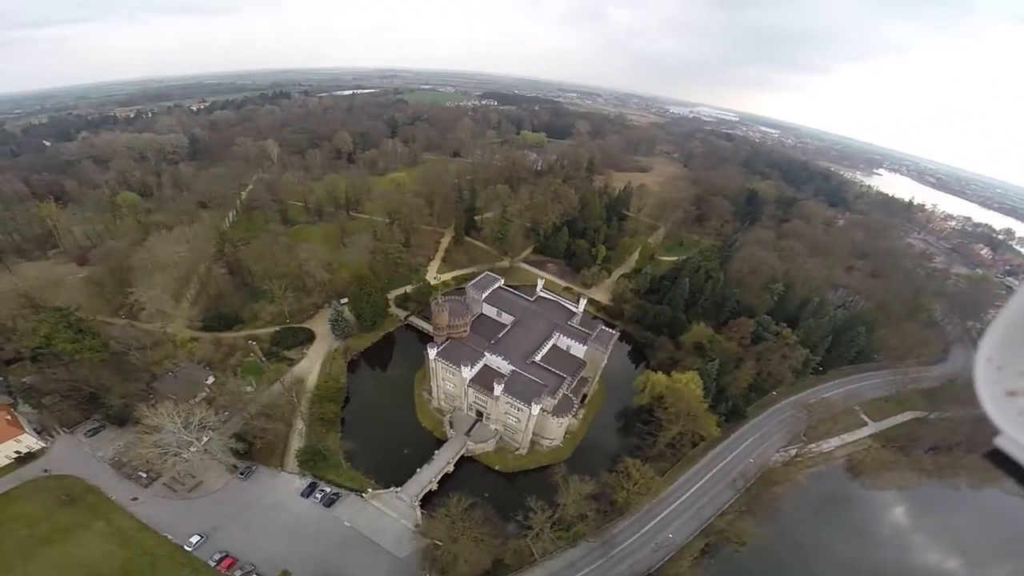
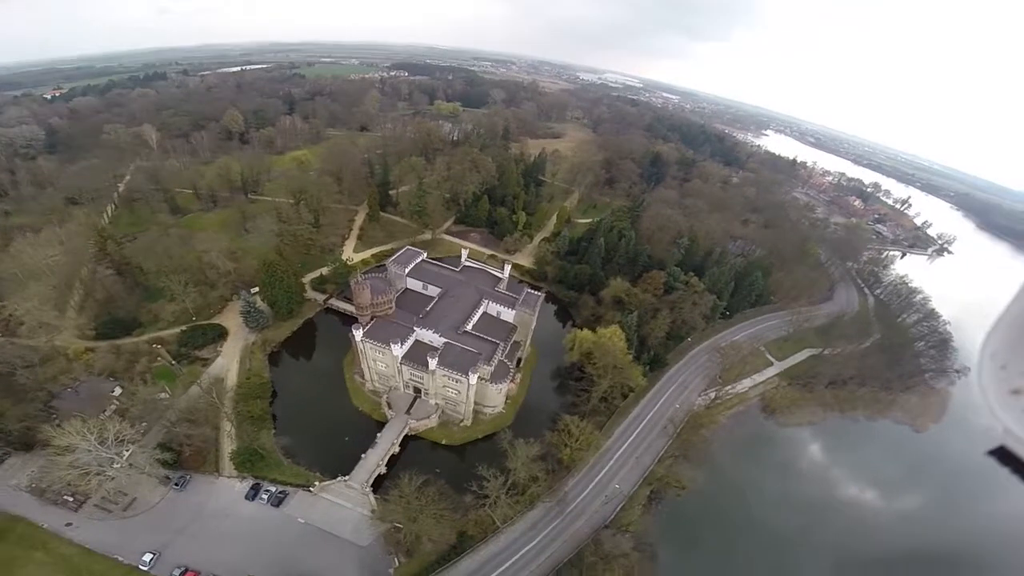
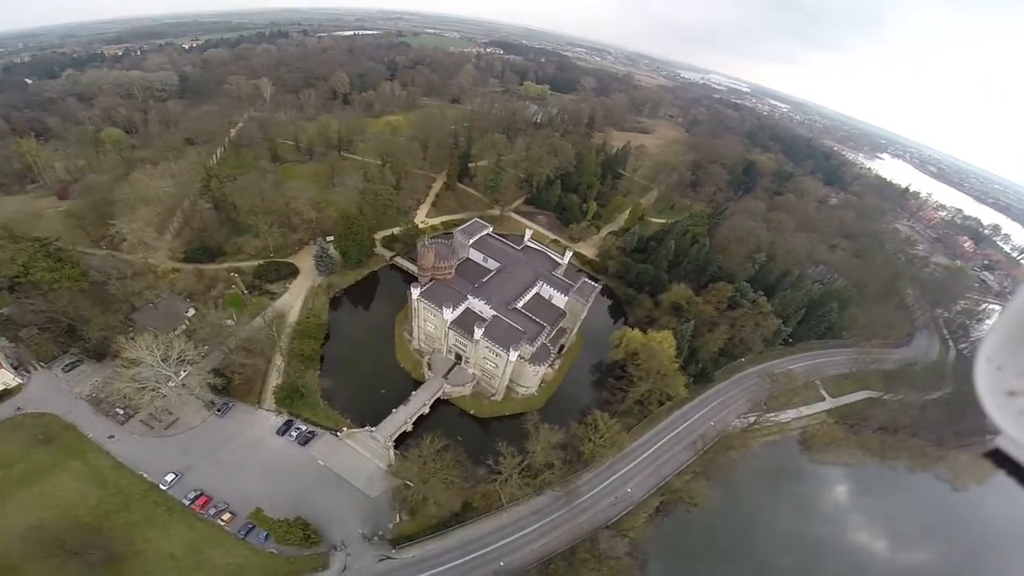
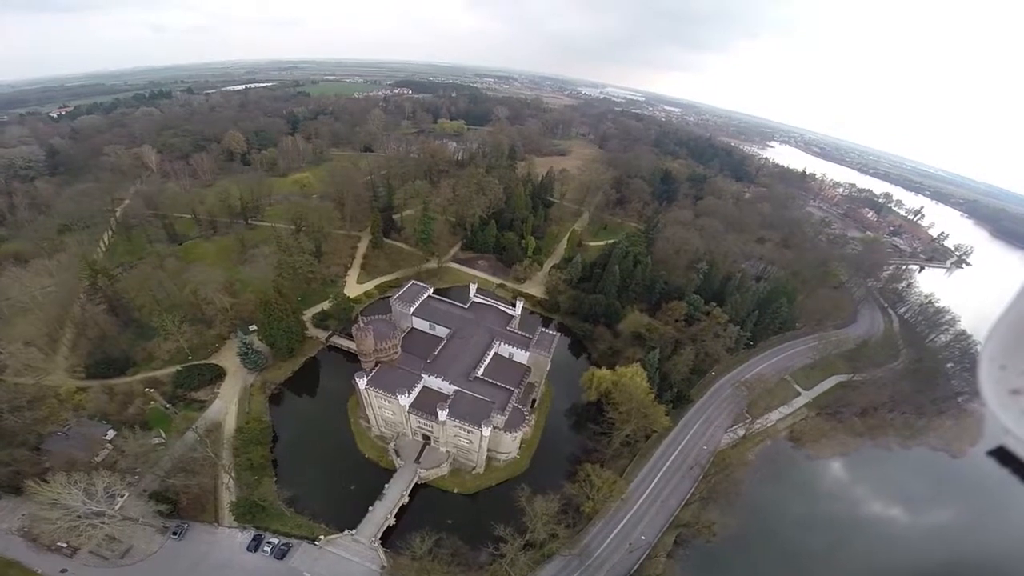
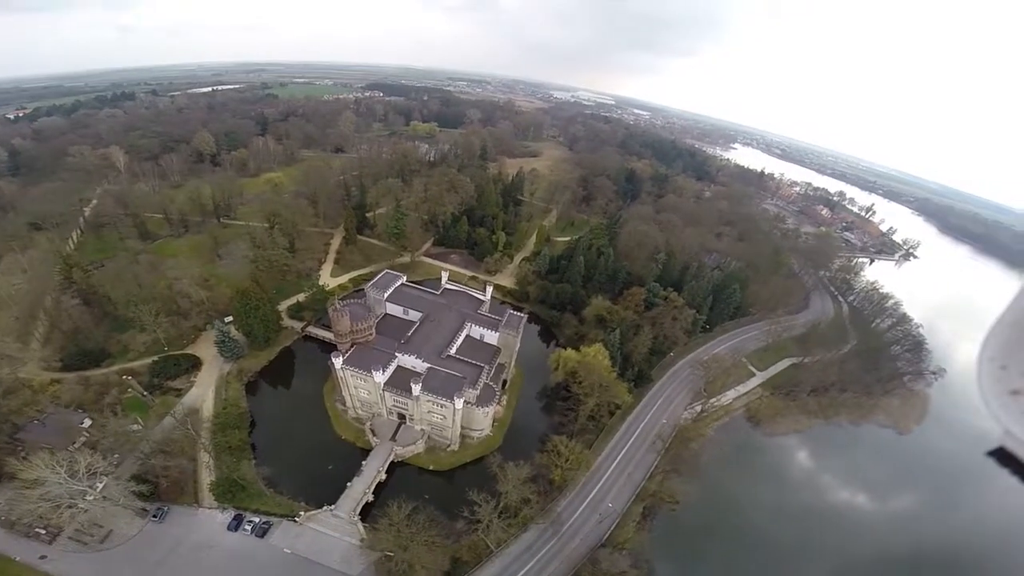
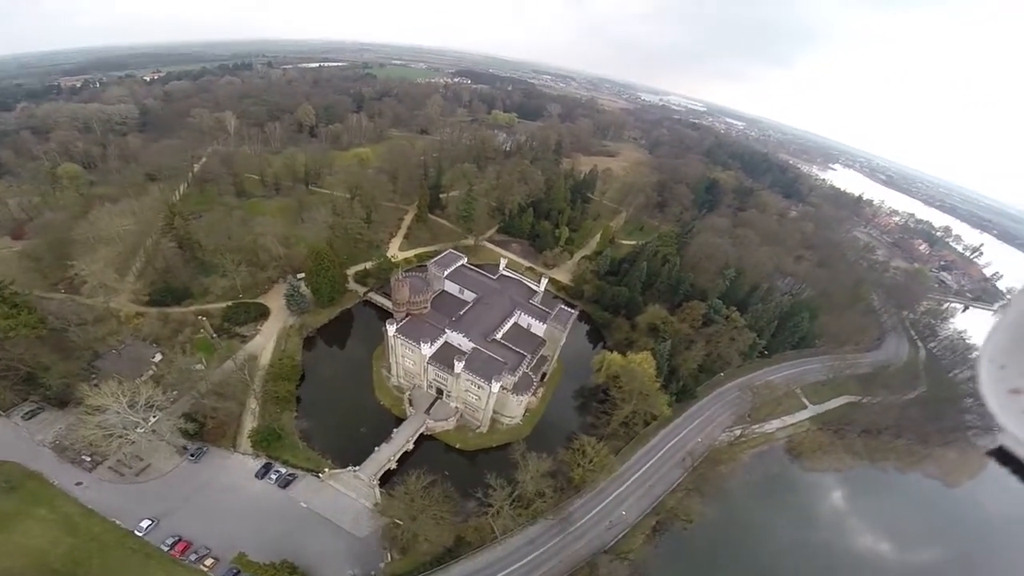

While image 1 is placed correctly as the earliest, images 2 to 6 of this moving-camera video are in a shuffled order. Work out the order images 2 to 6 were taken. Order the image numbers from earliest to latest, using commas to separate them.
3, 6, 2, 5, 4
